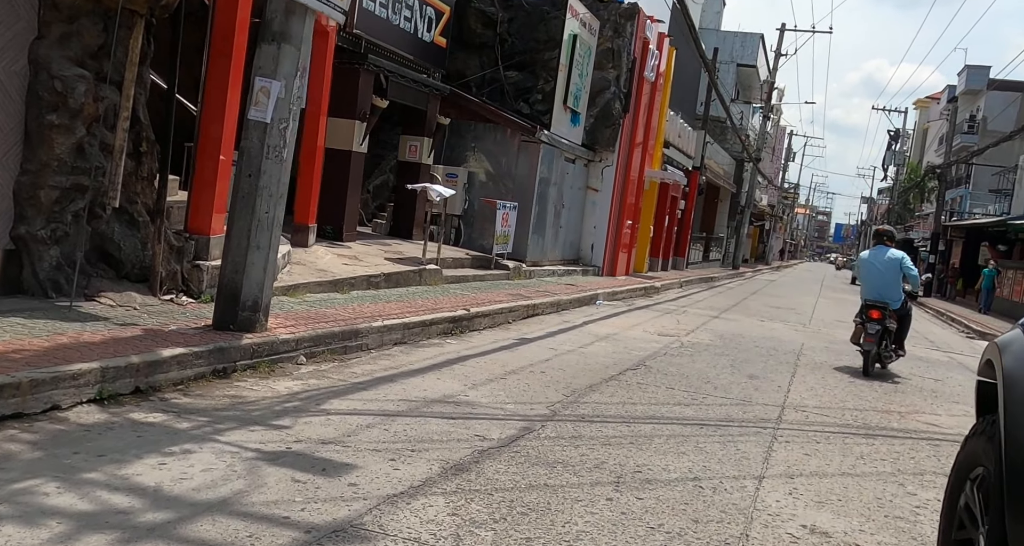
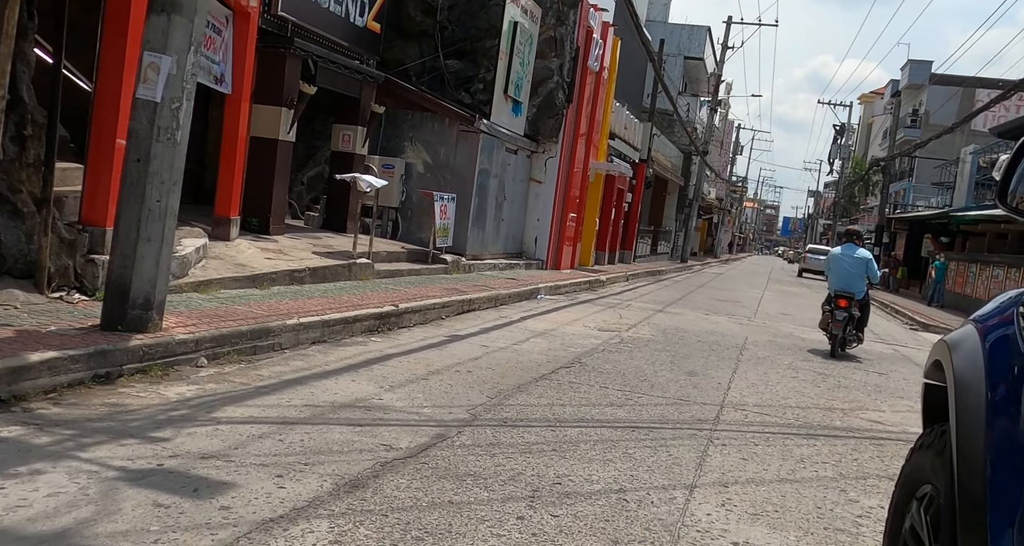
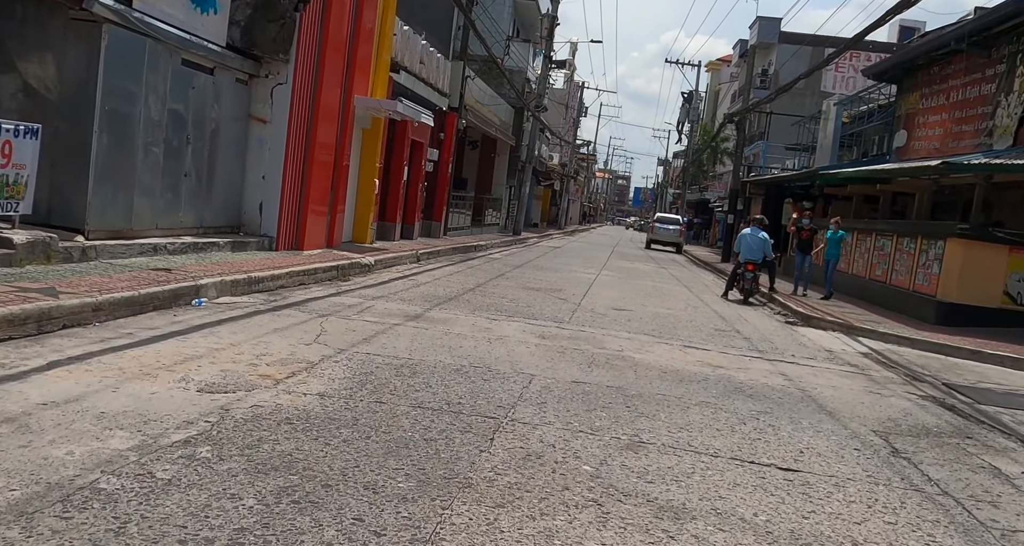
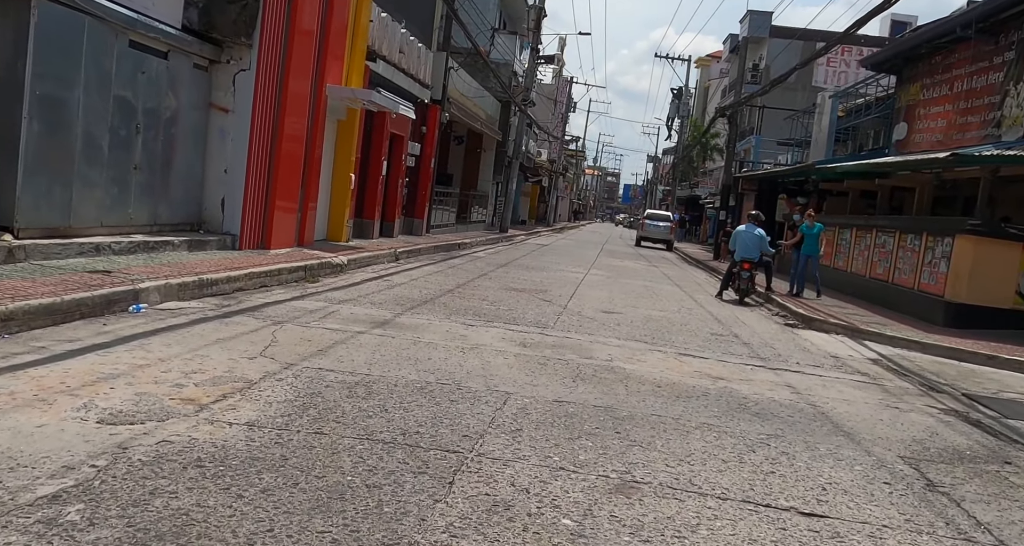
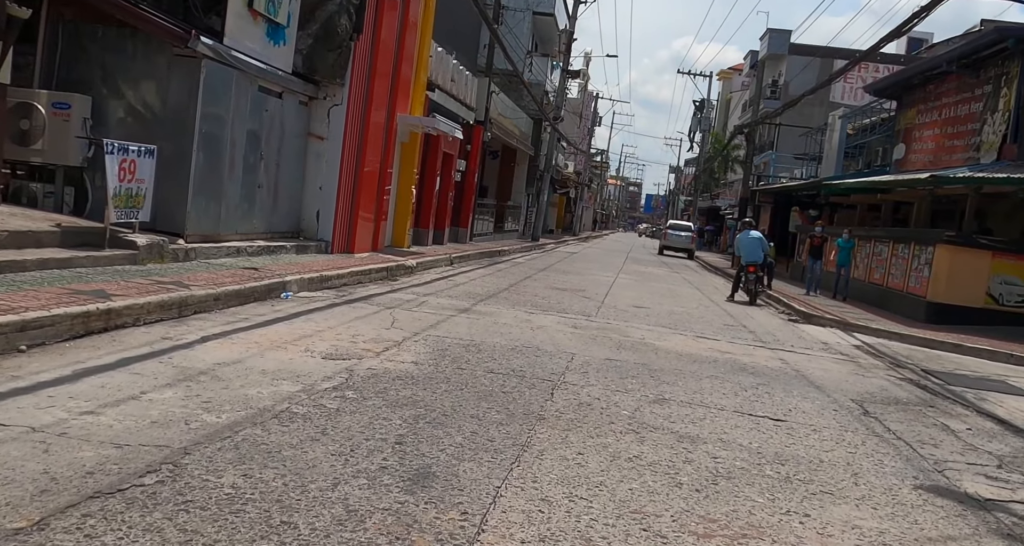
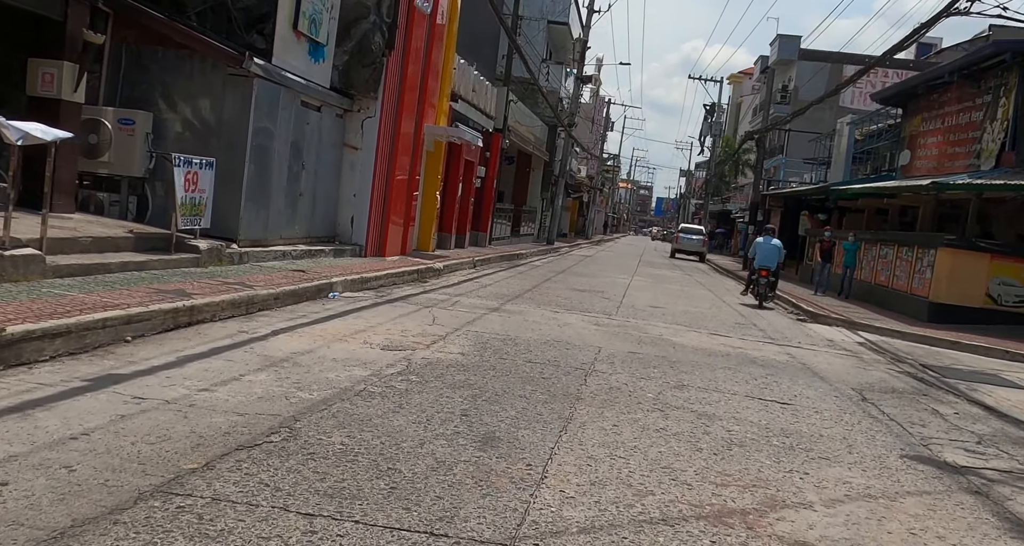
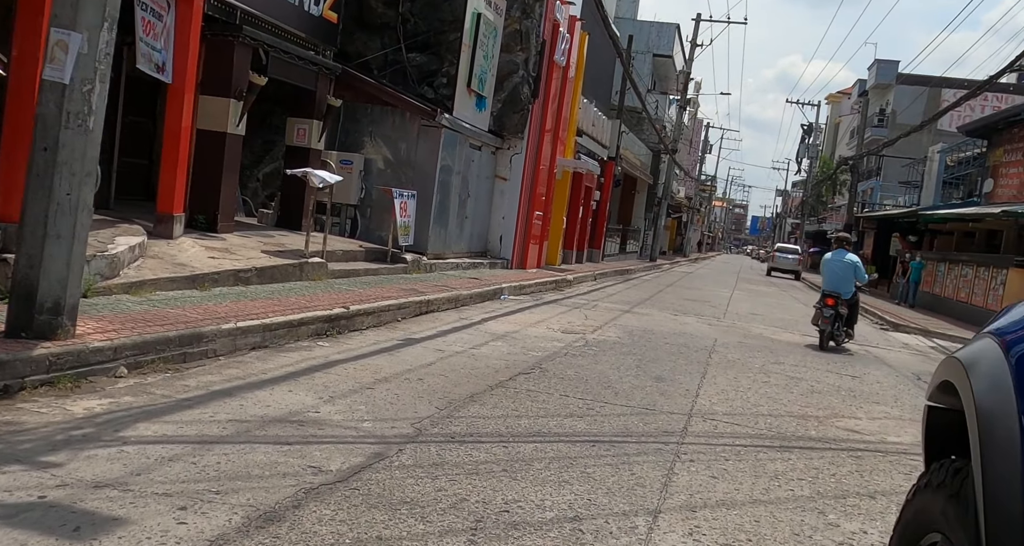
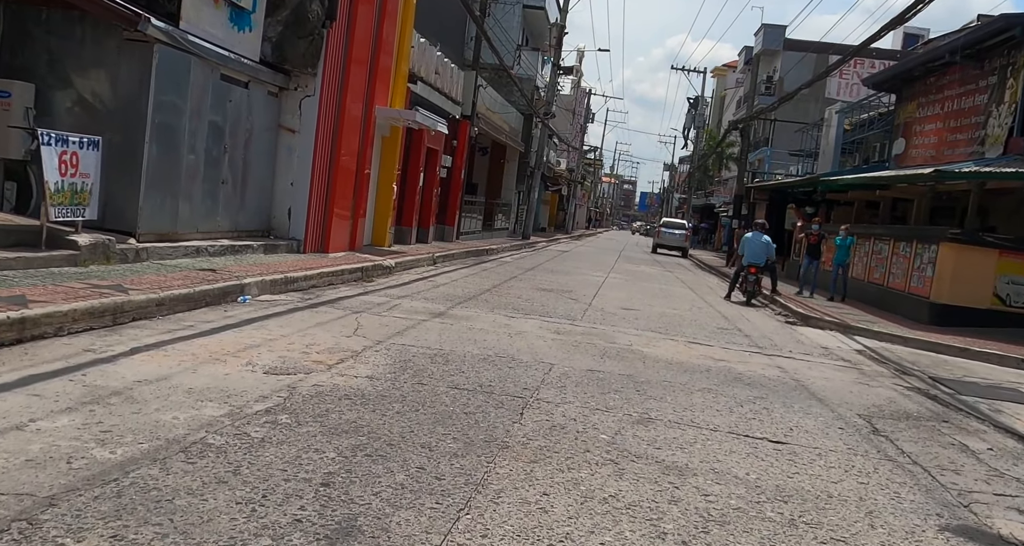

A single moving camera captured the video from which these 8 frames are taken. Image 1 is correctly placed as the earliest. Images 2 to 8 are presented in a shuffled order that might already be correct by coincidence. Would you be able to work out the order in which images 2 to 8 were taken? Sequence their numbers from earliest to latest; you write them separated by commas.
2, 7, 6, 5, 8, 3, 4
